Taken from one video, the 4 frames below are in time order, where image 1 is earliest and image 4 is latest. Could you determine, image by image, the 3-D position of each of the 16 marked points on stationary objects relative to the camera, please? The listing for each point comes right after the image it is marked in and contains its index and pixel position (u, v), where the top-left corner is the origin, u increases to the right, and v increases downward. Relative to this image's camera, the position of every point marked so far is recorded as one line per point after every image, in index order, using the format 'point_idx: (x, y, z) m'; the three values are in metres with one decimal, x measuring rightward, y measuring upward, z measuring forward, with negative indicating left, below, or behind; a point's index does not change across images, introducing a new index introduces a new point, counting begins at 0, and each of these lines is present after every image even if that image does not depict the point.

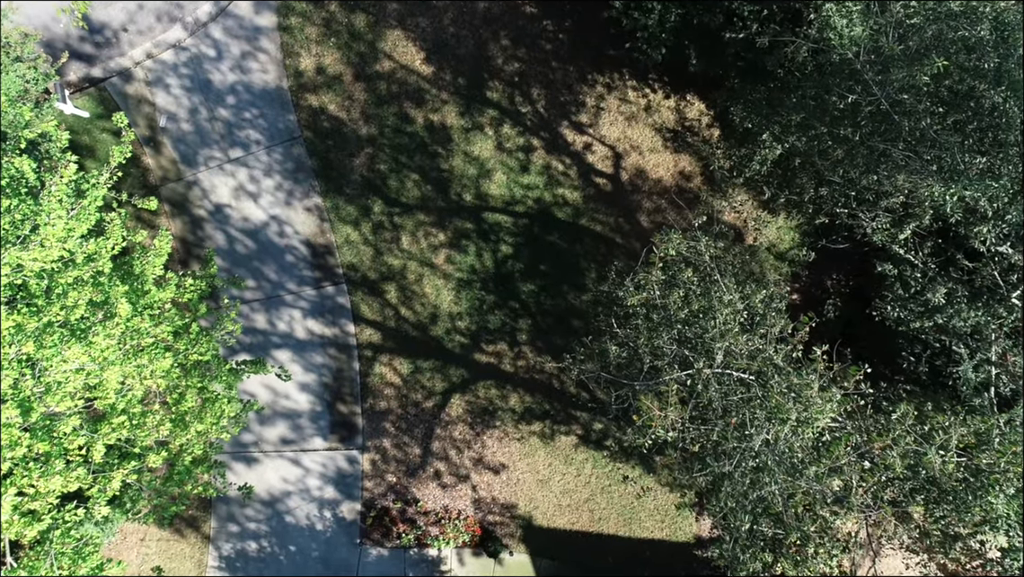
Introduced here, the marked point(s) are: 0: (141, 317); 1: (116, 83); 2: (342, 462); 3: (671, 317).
0: (-4.5, -0.4, +6.5) m
1: (-7.6, +4.0, +10.3) m
2: (-3.2, -3.3, +9.9) m
3: (+1.8, -0.3, +6.2) m
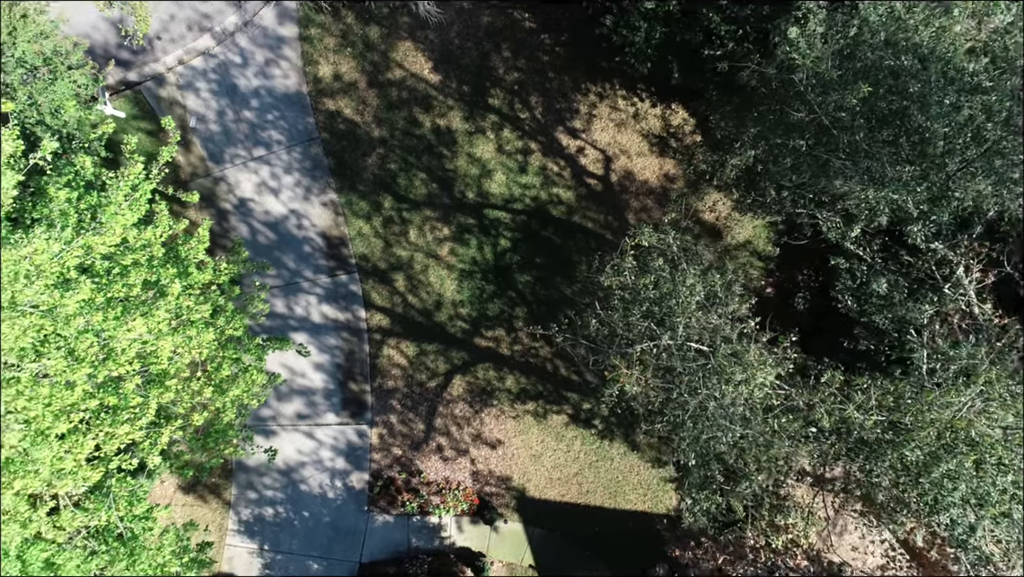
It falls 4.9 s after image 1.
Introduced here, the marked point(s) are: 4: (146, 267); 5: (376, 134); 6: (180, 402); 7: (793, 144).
0: (-4.6, -0.1, +7.5) m
1: (-7.6, +4.3, +11.3) m
2: (-3.3, -3.0, +10.9) m
3: (+1.7, -0.1, +7.3) m
4: (-4.9, +0.3, +7.2) m
5: (-2.8, +3.2, +11.1) m
6: (-4.7, -1.6, +7.6) m
7: (+4.1, +2.1, +7.8) m
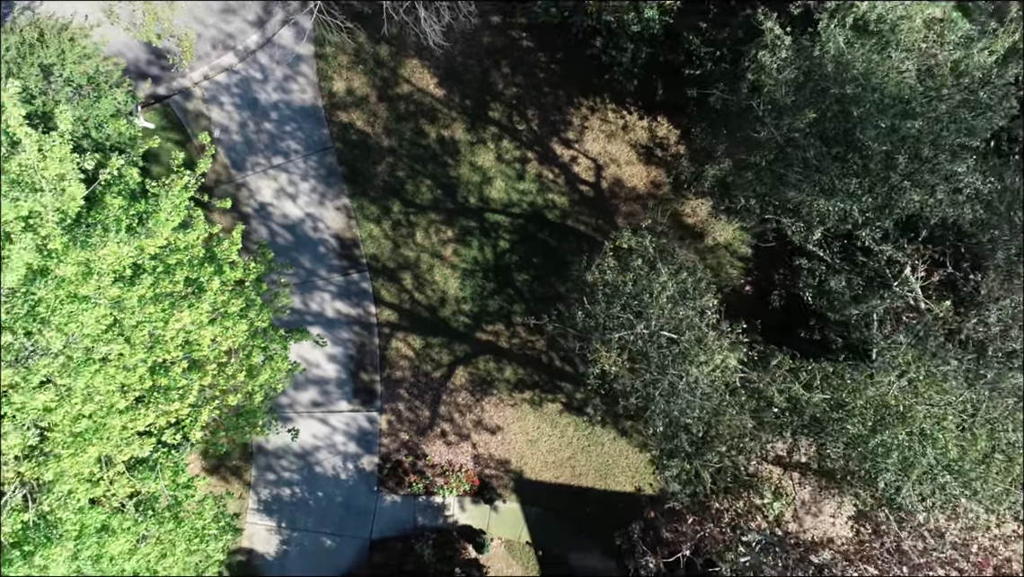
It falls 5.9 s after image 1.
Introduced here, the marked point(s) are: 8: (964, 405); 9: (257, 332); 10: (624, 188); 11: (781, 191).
0: (-4.6, -0.1, +8.5) m
1: (-7.7, +4.3, +12.3) m
2: (-3.3, -3.0, +11.9) m
3: (+1.7, -0.1, +8.3) m
4: (-5.0, +0.4, +8.2) m
5: (-2.9, +3.3, +12.1) m
6: (-4.8, -1.6, +8.6) m
7: (+4.0, +2.1, +8.8) m
8: (+6.3, -1.6, +7.4) m
9: (-4.4, -0.8, +9.3) m
10: (+2.5, +2.2, +11.8) m
11: (+4.4, +1.6, +8.6) m
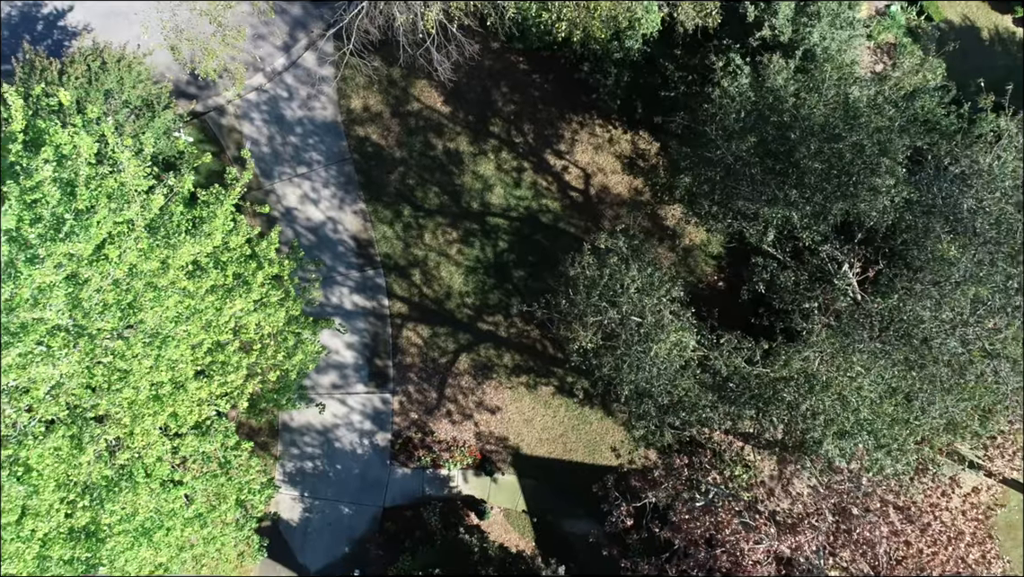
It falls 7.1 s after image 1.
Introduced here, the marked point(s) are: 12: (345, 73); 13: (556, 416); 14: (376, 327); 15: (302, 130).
0: (-4.6, +0.1, +10.1) m
1: (-7.7, +4.5, +13.8) m
2: (-3.4, -2.8, +13.5) m
3: (+1.6, +0.1, +9.8) m
4: (-5.0, +0.5, +9.8) m
5: (-2.9, +3.4, +13.7) m
6: (-4.8, -1.4, +10.2) m
7: (+4.0, +2.3, +10.4) m
8: (+6.2, -1.5, +9.0) m
9: (-4.5, -0.6, +10.8) m
10: (+2.4, +2.4, +13.4) m
11: (+4.3, +1.7, +10.2) m
12: (-4.3, +5.5, +13.8) m
13: (+1.1, -3.1, +13.3) m
14: (-3.4, -0.9, +13.6) m
15: (-5.4, +4.1, +13.8) m
